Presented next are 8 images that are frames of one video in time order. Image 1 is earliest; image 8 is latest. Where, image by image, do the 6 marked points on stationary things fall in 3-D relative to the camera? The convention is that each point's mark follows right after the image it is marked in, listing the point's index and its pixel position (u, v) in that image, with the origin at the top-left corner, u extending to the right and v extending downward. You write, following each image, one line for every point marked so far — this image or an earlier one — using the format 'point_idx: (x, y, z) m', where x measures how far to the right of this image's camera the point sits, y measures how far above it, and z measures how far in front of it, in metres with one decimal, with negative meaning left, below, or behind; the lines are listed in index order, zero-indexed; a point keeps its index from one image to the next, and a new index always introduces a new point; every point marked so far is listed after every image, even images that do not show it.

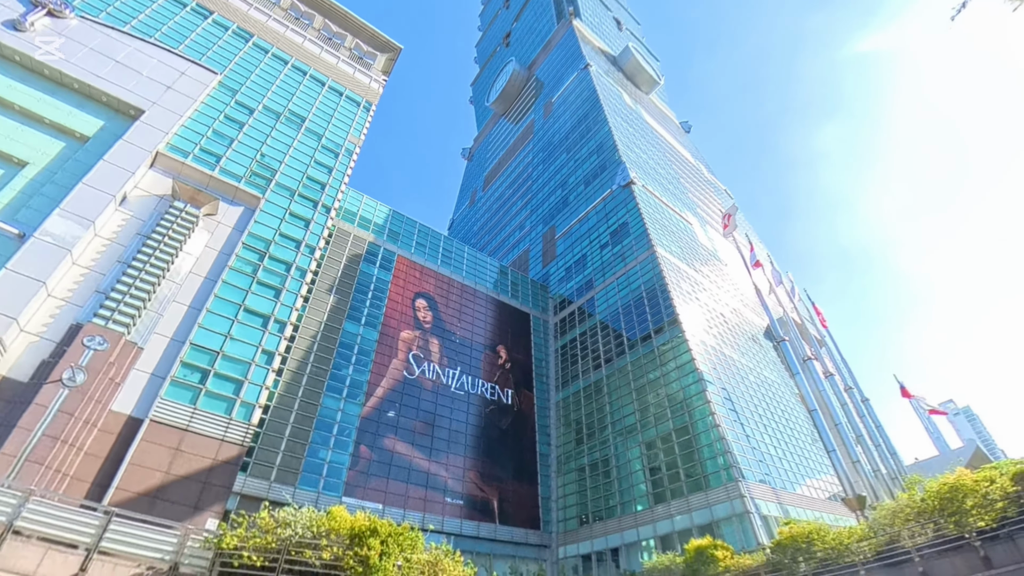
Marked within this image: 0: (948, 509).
0: (+12.8, -6.5, +12.6) m
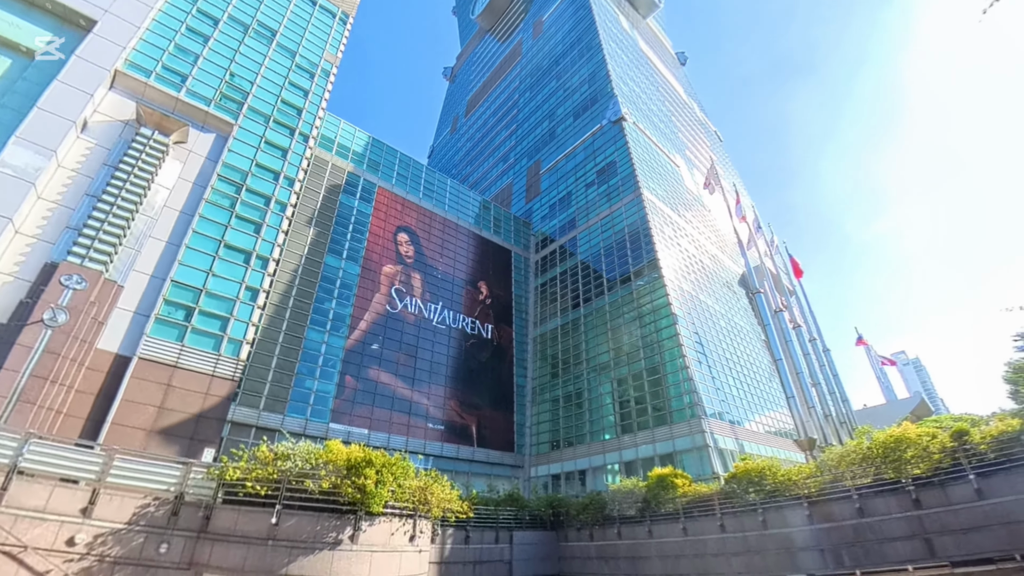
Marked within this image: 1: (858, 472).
0: (+12.3, -5.5, +14.2) m
1: (+11.8, -6.5, +15.3) m
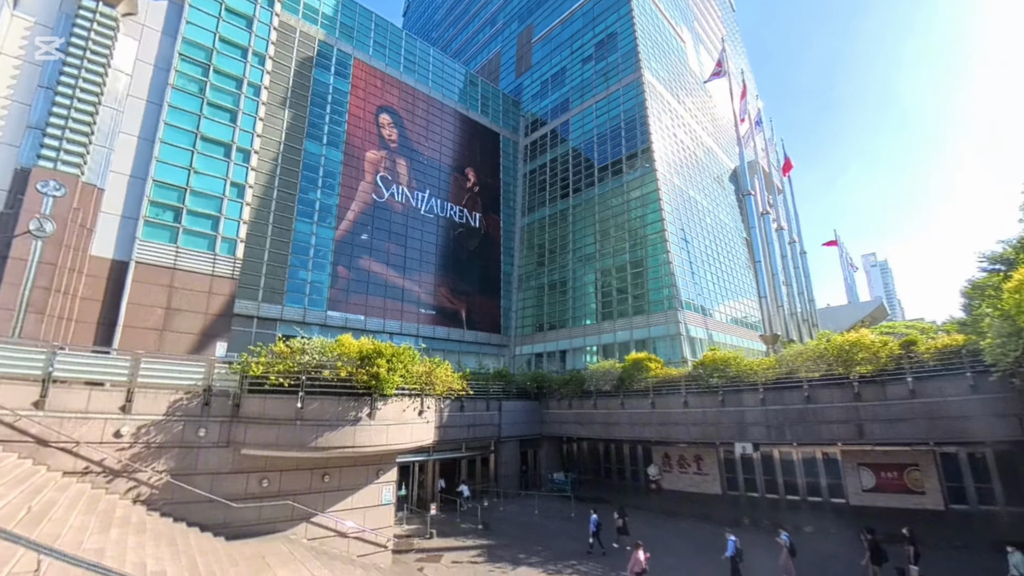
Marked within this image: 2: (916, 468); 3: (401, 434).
0: (+12.1, -2.5, +16.0) m
1: (+11.5, -3.1, +17.3) m
2: (+15.7, -7.0, +17.3) m
3: (-3.3, -4.4, +14.0) m
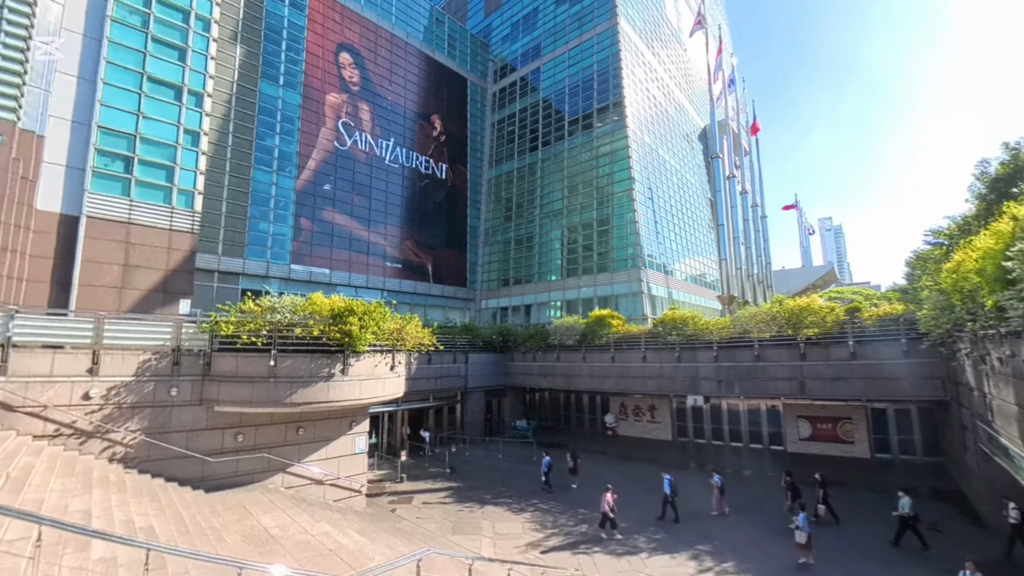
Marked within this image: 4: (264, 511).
0: (+11.0, -1.2, +17.4) m
1: (+10.3, -1.7, +18.7) m
2: (+14.5, -5.6, +19.4) m
3: (-4.2, -3.2, +14.3) m
4: (-5.9, -5.5, +11.2) m
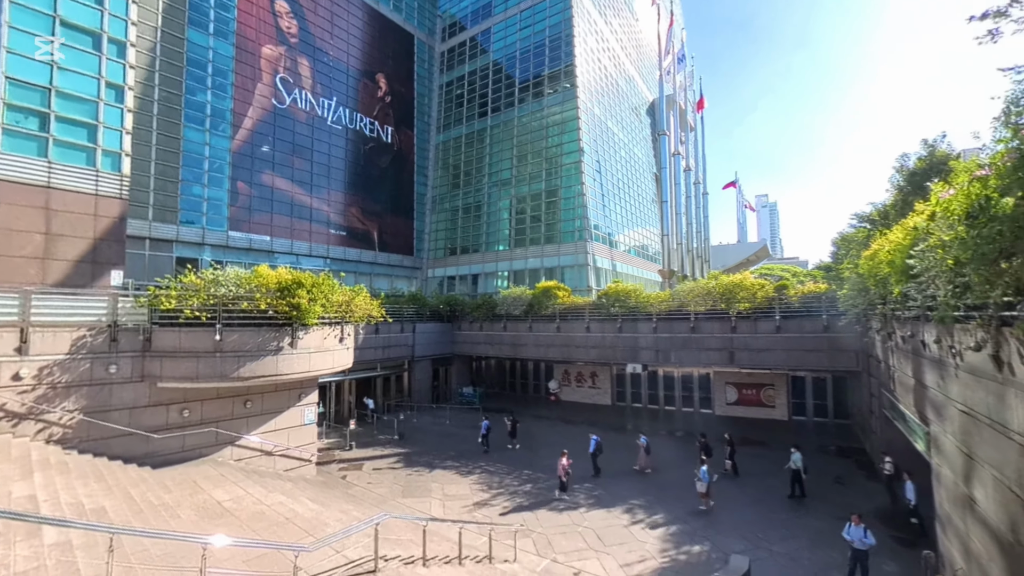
0: (+9.0, -0.3, +19.1) m
1: (+8.2, -0.7, +20.3) m
2: (+12.1, -4.6, +21.8) m
3: (-5.8, -2.4, +14.4) m
4: (-7.1, -4.8, +11.3) m
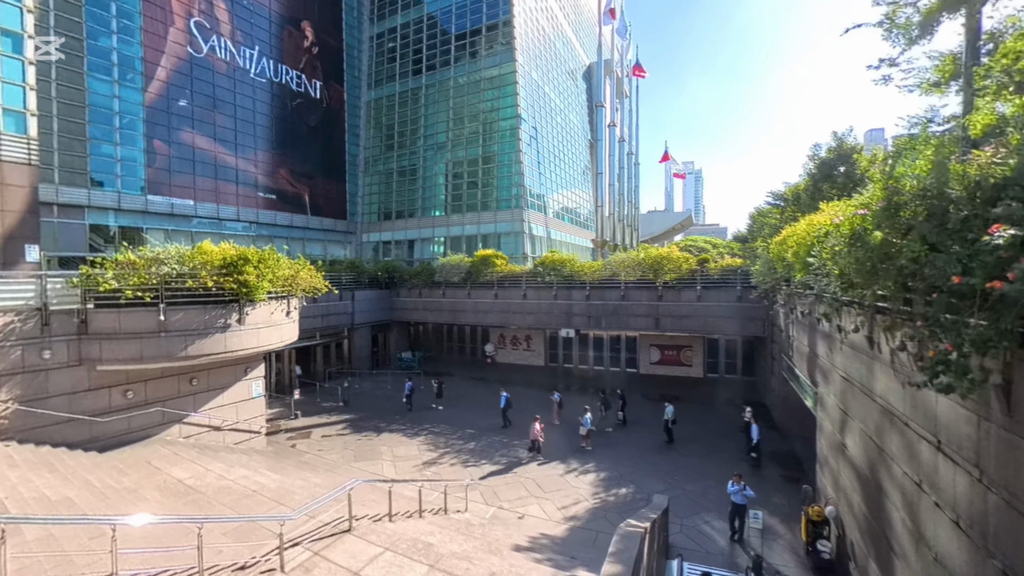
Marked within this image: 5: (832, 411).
0: (+6.5, +0.9, +21.0) m
1: (+5.5, +0.7, +22.2) m
2: (+9.2, -3.1, +24.5) m
3: (-7.4, -1.6, +14.4) m
4: (-8.4, -4.3, +11.4) m
5: (+6.3, -2.4, +9.3) m
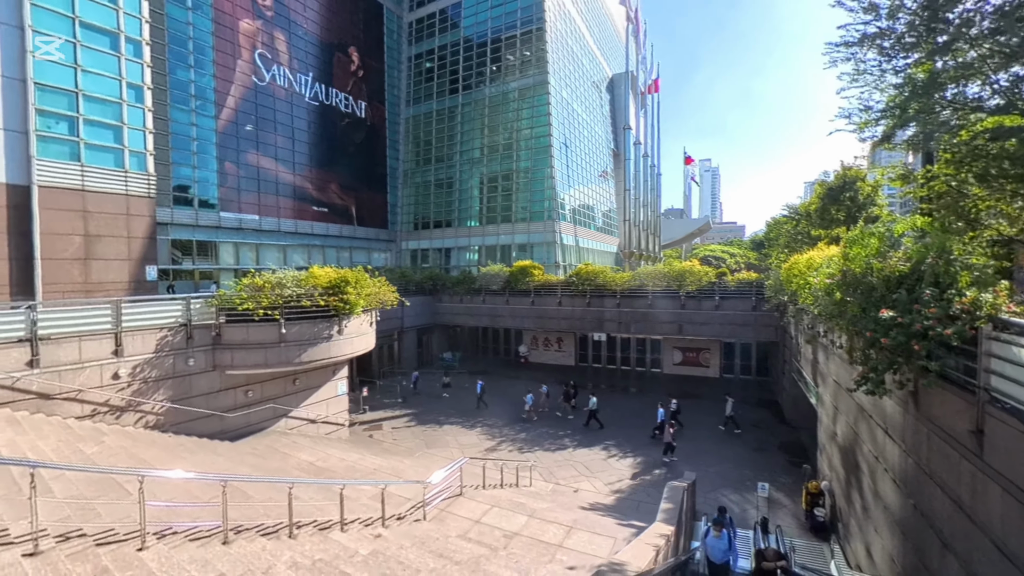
0: (+8.5, +0.4, +23.6) m
1: (+7.6, +0.2, +24.8) m
2: (+11.3, -3.5, +27.0) m
3: (-5.6, -2.1, +17.4) m
4: (-6.6, -4.9, +14.5) m
5: (+7.9, -3.0, +11.9) m
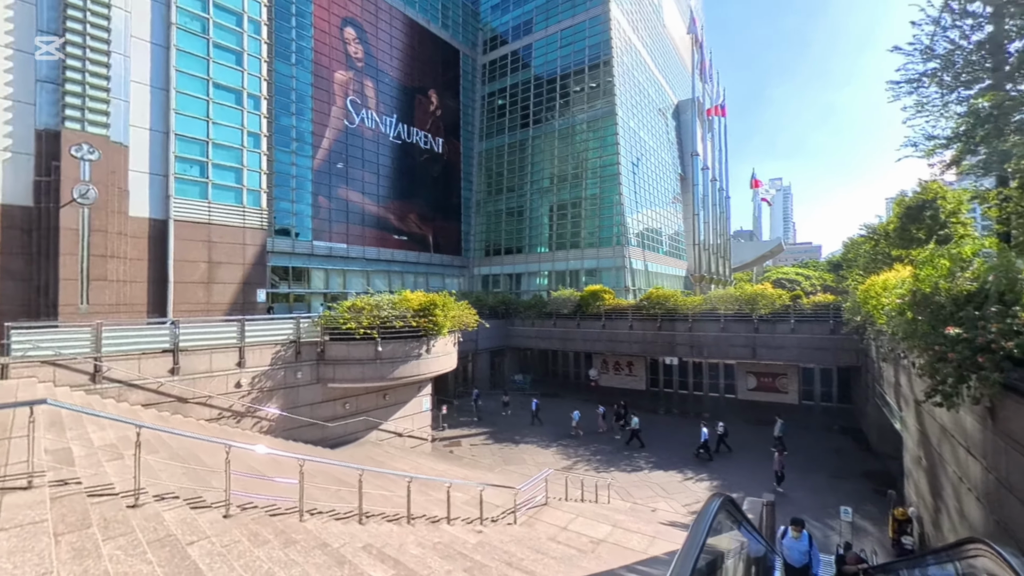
0: (+12.2, -0.8, +23.3) m
1: (+11.4, -1.1, +24.5) m
2: (+15.4, -5.0, +26.1) m
3: (-2.7, -3.0, +18.9) m
4: (-4.1, -5.6, +15.9) m
5: (+10.1, -3.6, +11.6) m
